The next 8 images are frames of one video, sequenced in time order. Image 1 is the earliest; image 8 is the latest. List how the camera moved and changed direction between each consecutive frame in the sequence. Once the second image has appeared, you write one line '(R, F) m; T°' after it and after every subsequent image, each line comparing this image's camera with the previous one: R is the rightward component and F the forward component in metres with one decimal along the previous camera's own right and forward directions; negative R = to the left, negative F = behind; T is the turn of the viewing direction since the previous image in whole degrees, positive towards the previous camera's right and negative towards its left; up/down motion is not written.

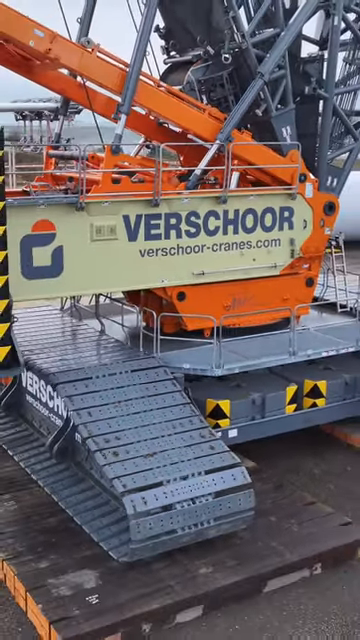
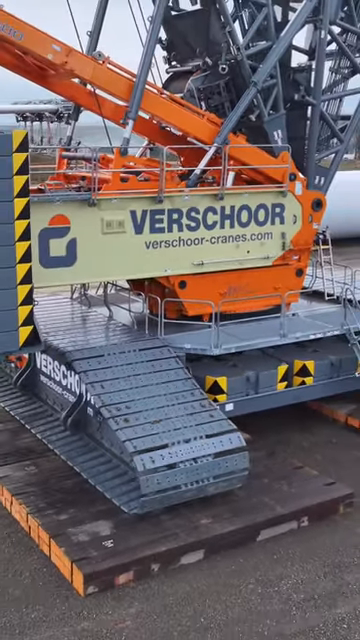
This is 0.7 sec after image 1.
(-0.1, -0.8) m; 0°
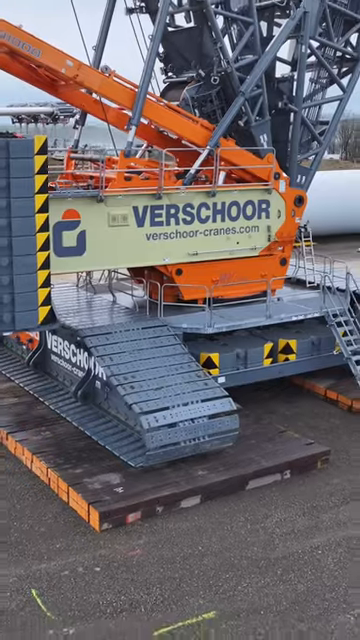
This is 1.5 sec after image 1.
(-0.1, -1.0) m; +1°
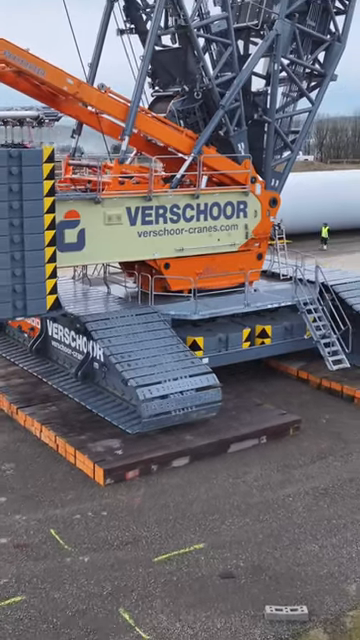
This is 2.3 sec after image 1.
(-0.1, -1.1) m; +2°
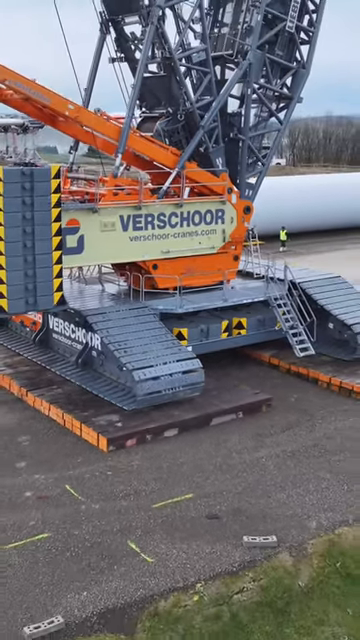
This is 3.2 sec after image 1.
(-0.2, -1.4) m; +2°
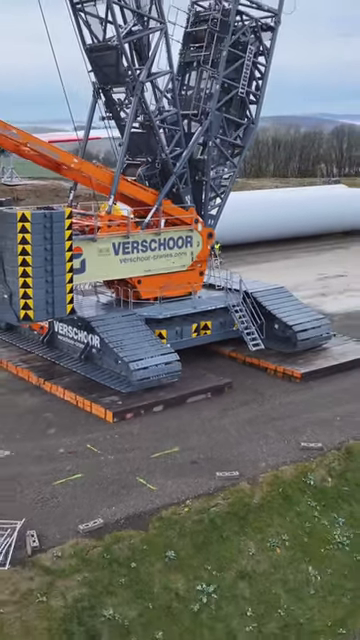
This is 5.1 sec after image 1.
(-0.5, -3.3) m; +3°
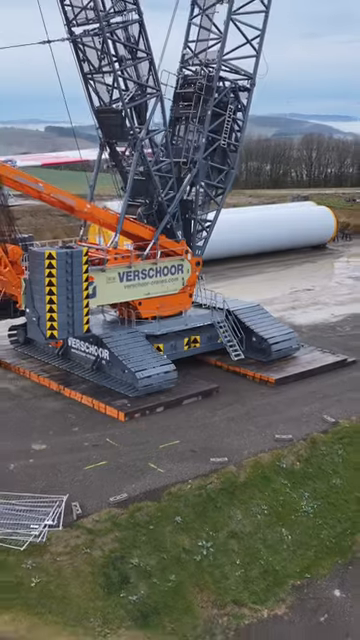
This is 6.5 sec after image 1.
(-0.5, -3.0) m; +2°
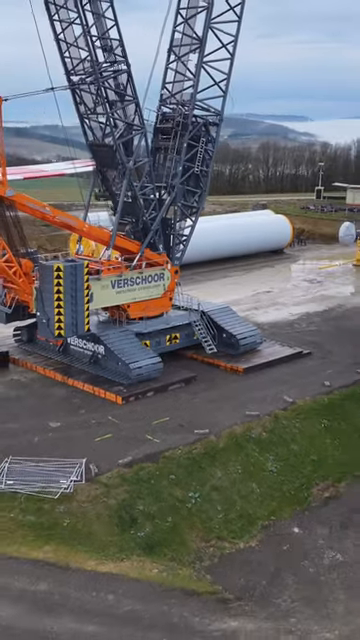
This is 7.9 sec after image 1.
(-0.7, -3.3) m; +3°
